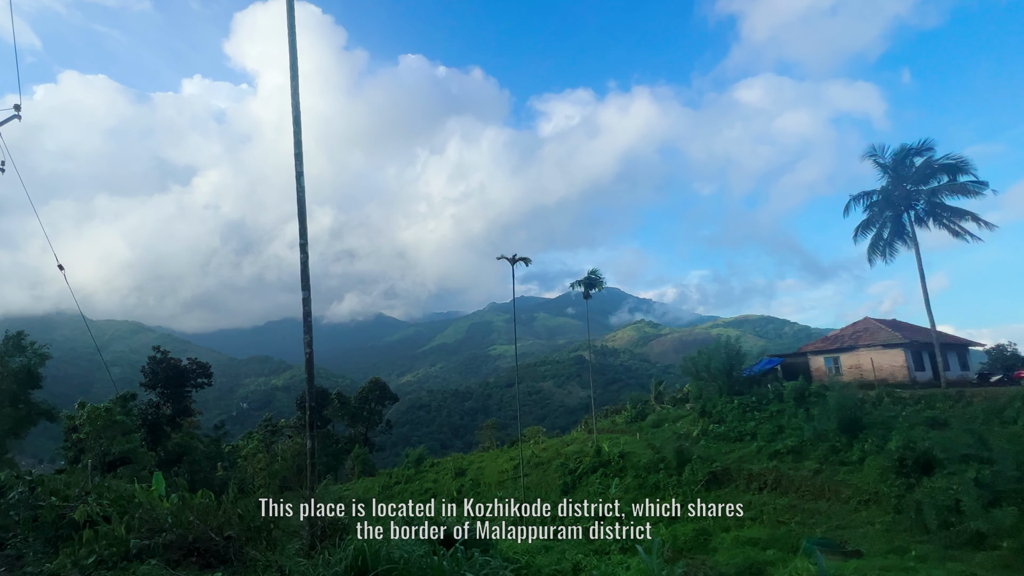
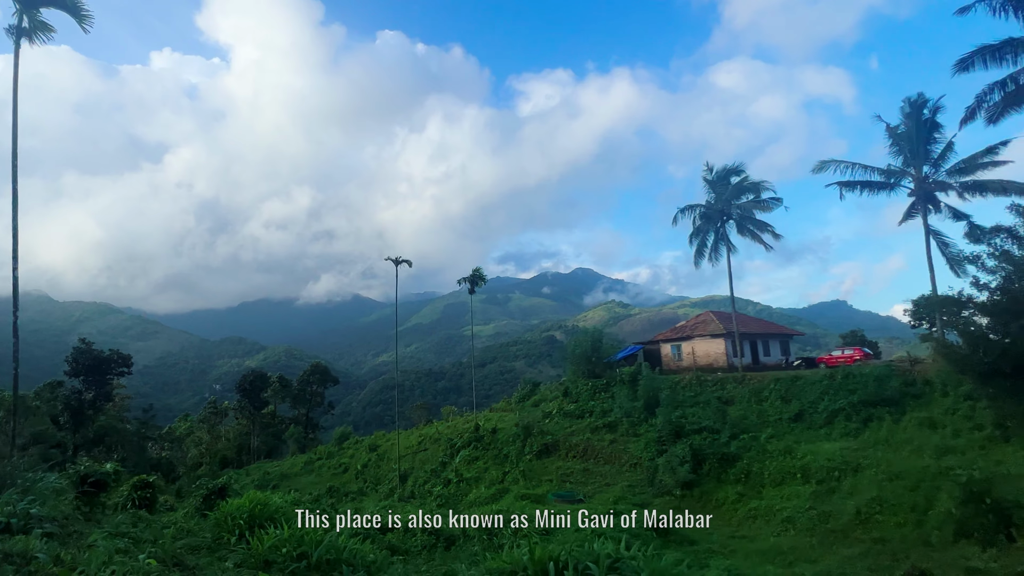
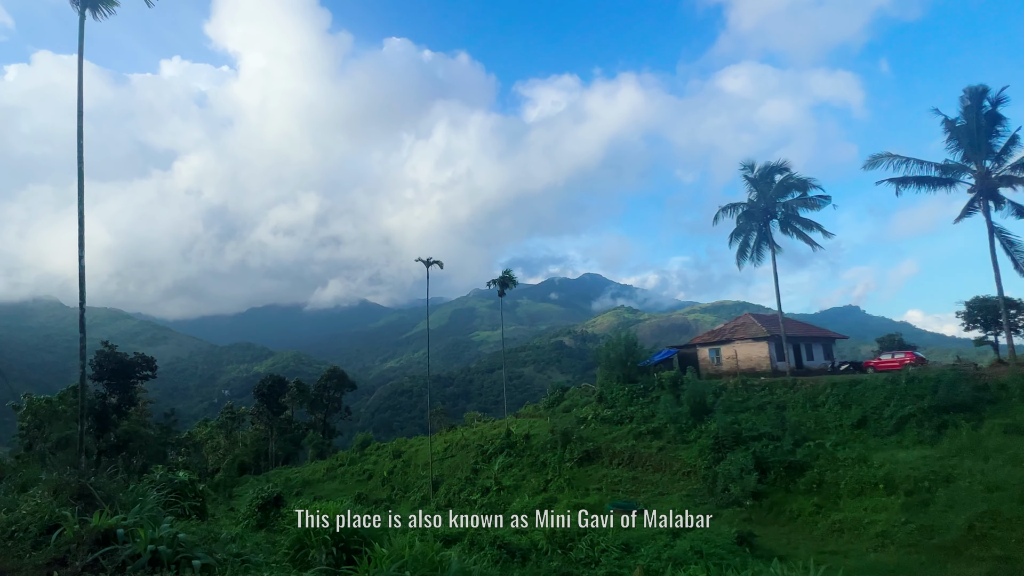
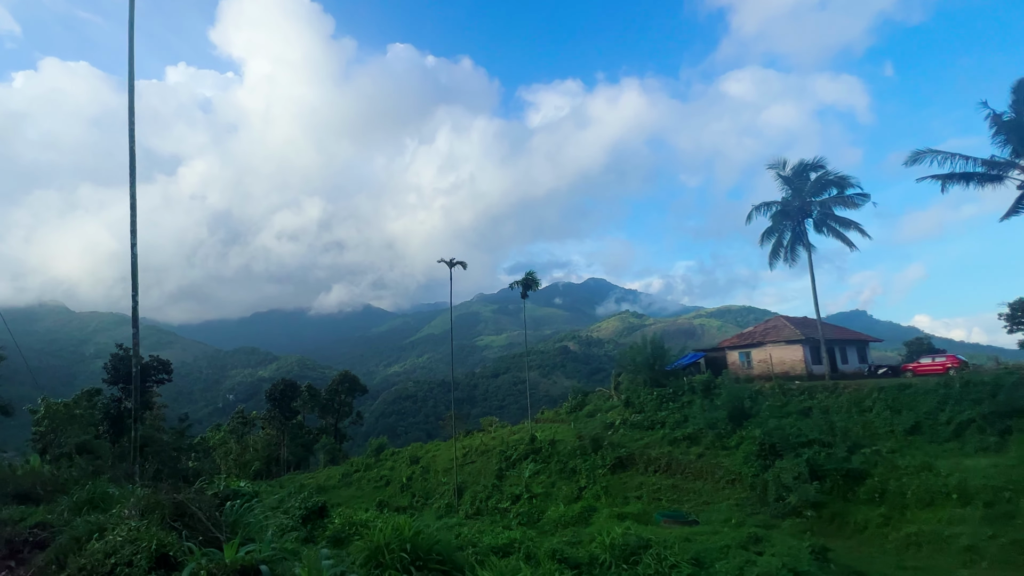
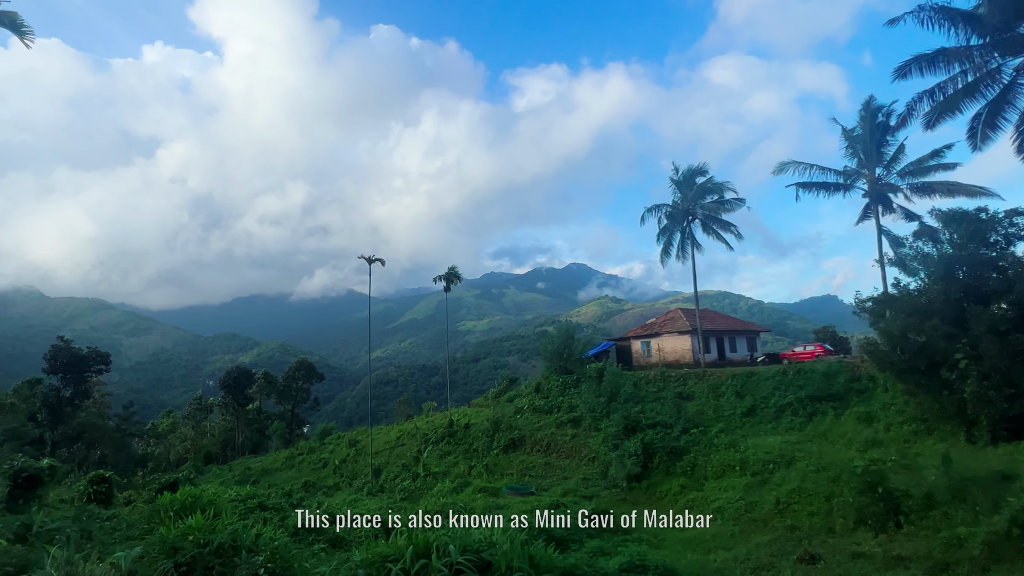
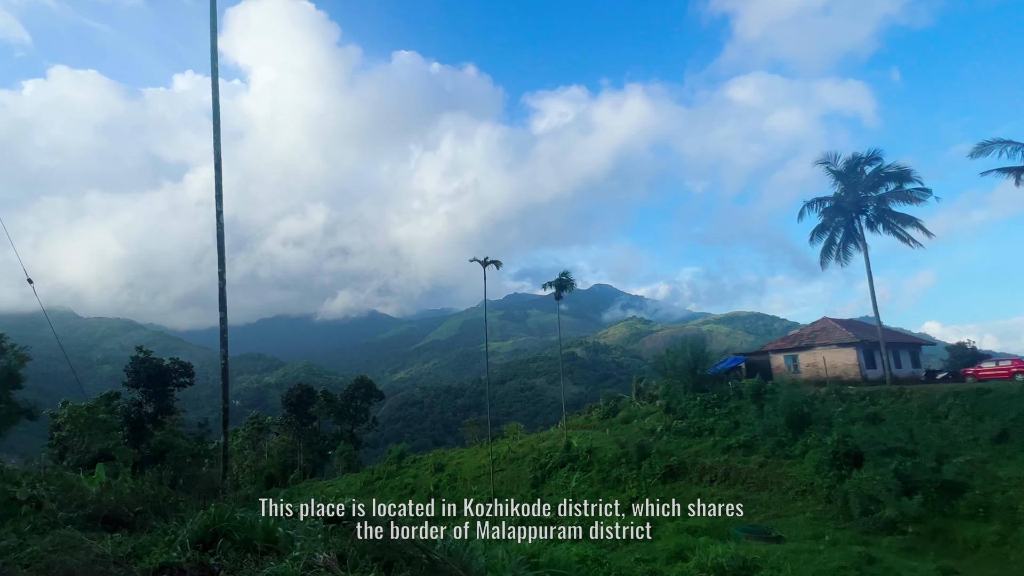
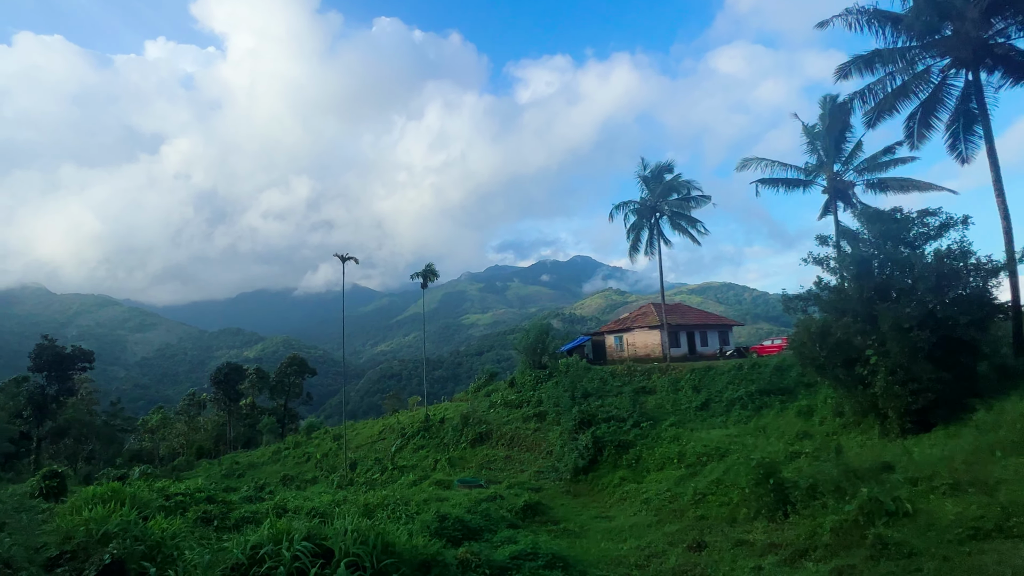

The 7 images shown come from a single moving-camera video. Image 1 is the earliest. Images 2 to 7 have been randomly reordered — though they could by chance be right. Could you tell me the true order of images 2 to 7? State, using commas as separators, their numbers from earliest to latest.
6, 4, 3, 2, 5, 7
